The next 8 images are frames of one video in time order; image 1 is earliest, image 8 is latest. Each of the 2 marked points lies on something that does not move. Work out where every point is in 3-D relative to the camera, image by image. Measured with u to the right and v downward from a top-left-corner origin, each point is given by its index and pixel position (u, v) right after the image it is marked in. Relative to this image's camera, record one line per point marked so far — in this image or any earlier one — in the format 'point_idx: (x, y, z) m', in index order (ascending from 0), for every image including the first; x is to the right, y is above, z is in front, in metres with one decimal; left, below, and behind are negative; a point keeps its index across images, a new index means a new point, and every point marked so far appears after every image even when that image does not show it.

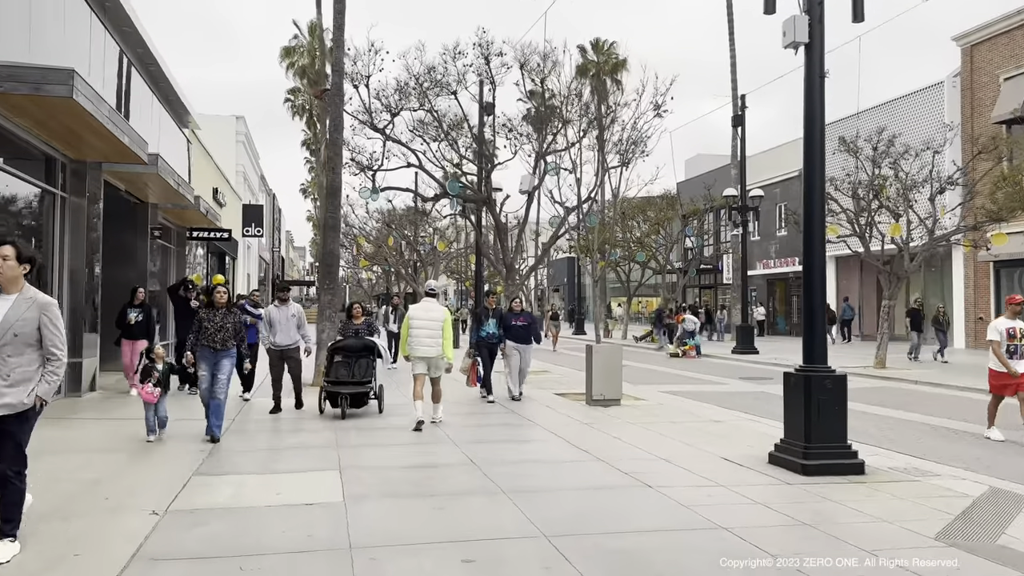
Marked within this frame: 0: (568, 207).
0: (+1.3, +1.9, +18.0) m
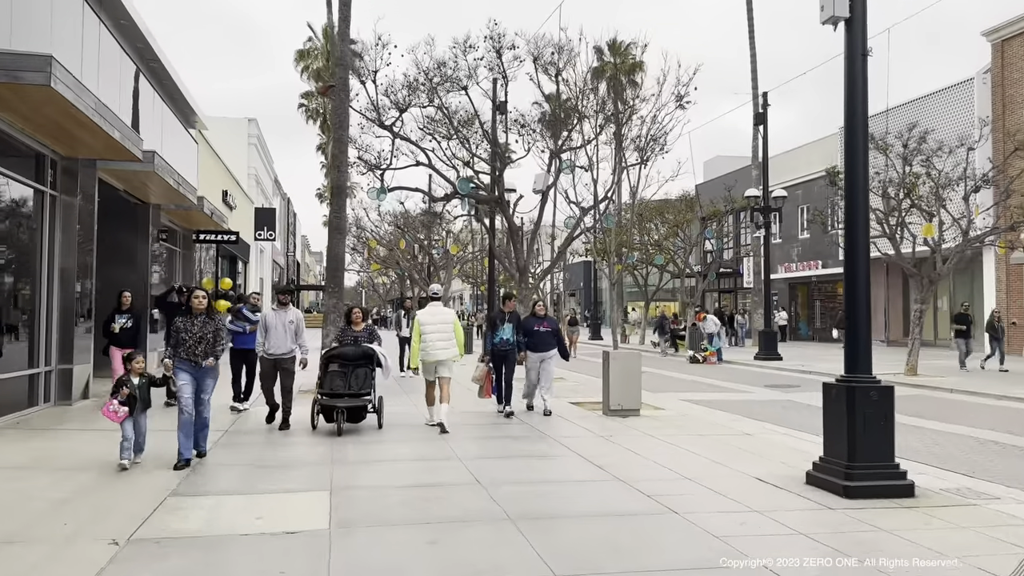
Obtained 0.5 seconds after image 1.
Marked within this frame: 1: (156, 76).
0: (+1.6, +1.8, +17.3) m
1: (-8.1, +4.8, +17.7) m
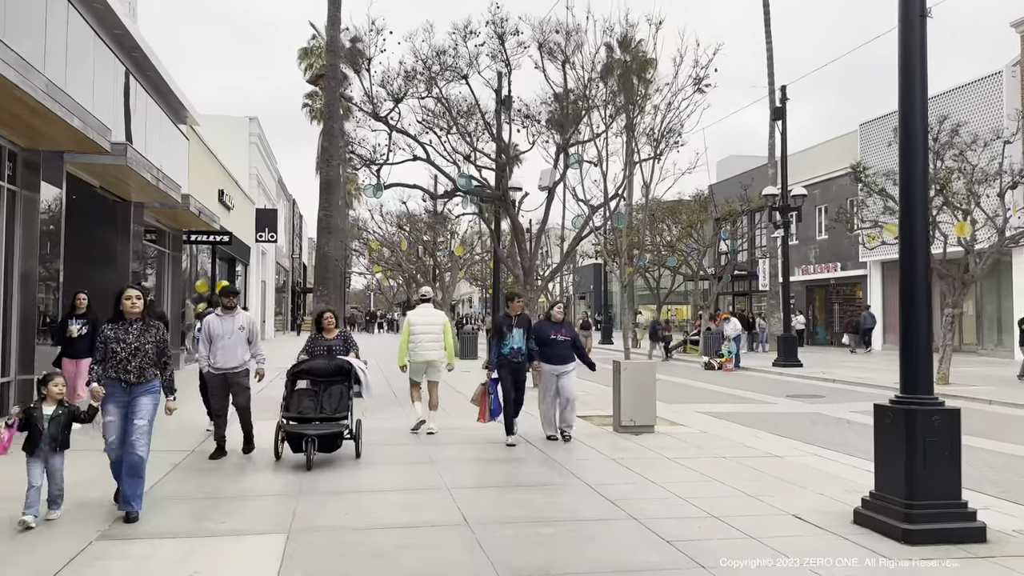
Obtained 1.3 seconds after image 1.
0: (+1.7, +1.7, +16.2) m
1: (-8.0, +4.8, +16.8) m
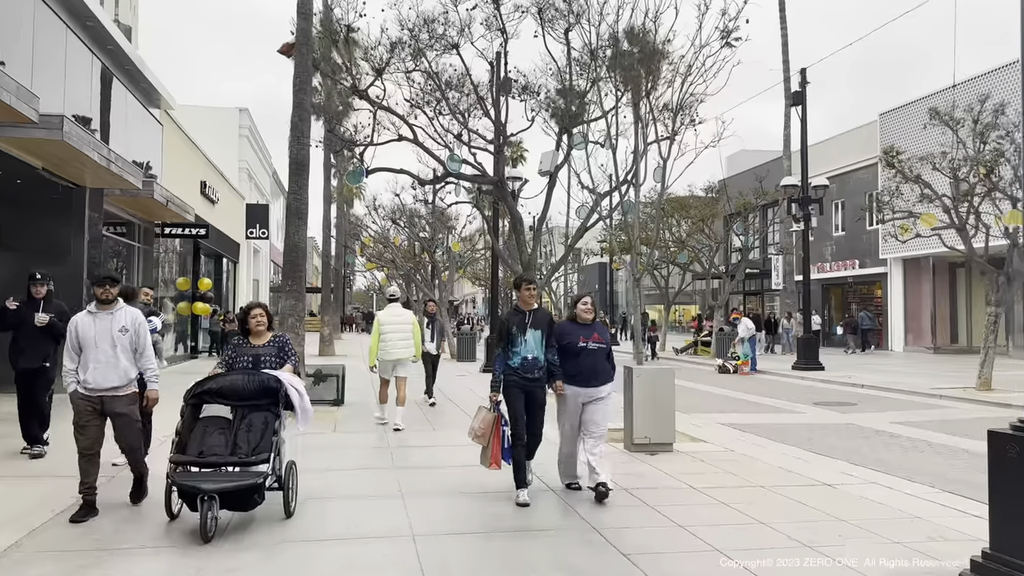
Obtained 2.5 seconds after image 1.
0: (+1.6, +1.8, +14.7) m
1: (-8.1, +4.8, +15.3) m
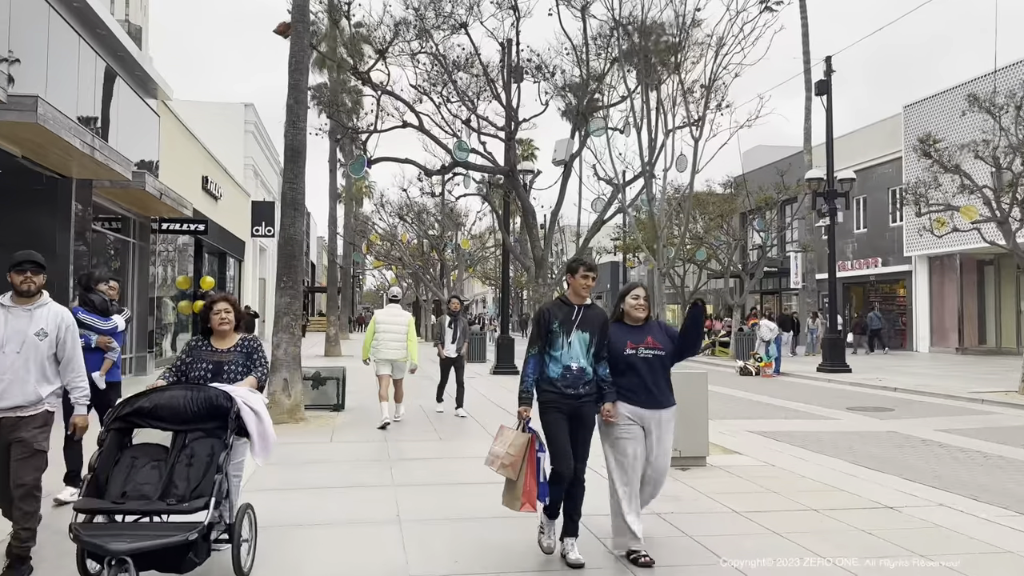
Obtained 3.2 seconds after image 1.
0: (+1.8, +1.9, +13.8) m
1: (-7.9, +4.9, +14.6) m
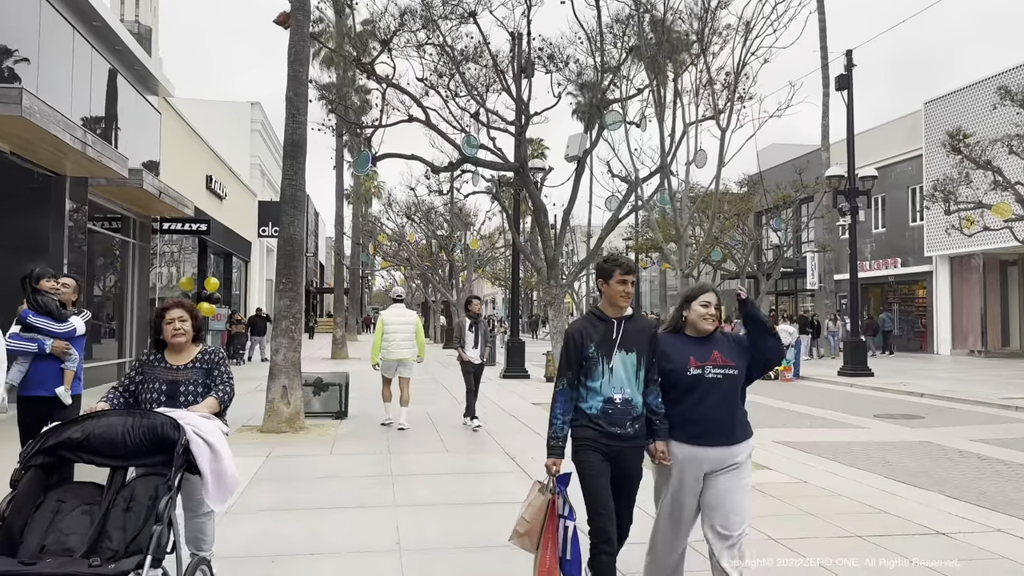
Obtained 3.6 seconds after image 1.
0: (+2.0, +1.8, +13.2) m
1: (-7.7, +4.9, +14.1) m
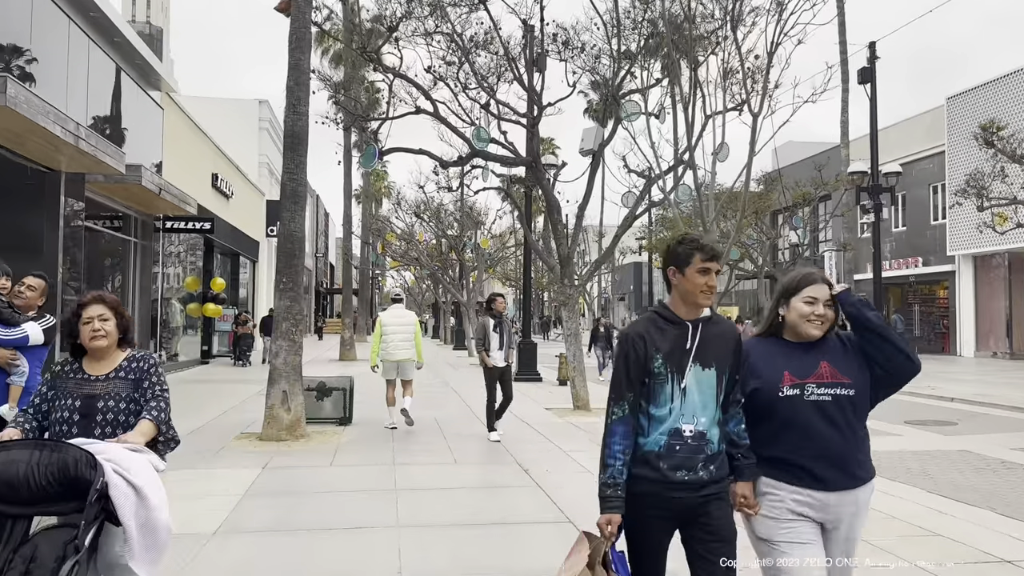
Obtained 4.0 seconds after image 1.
0: (+2.2, +1.8, +12.7) m
1: (-7.5, +4.9, +13.7) m
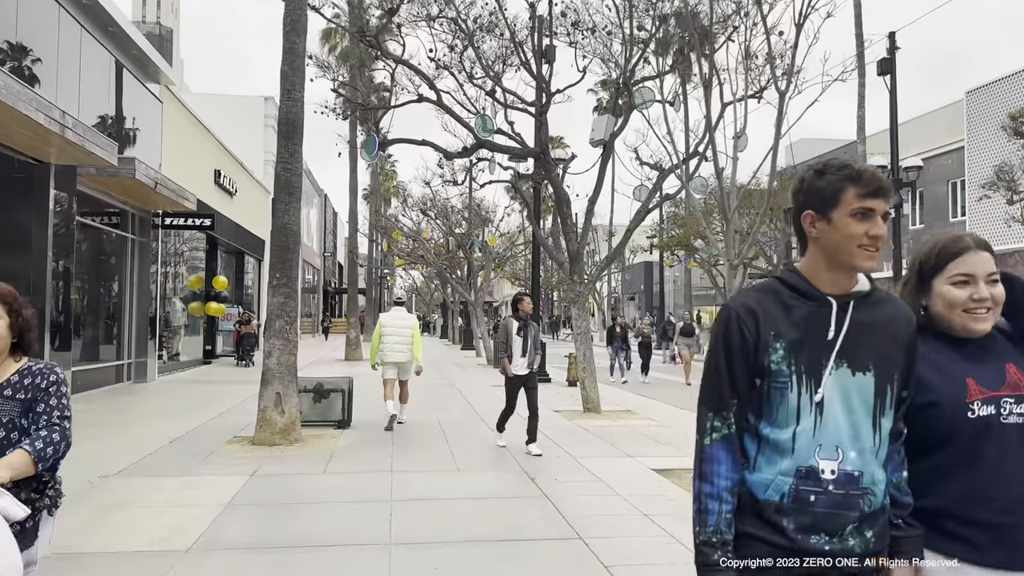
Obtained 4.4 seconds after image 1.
0: (+2.3, +1.9, +12.1) m
1: (-7.3, +4.9, +13.3) m
